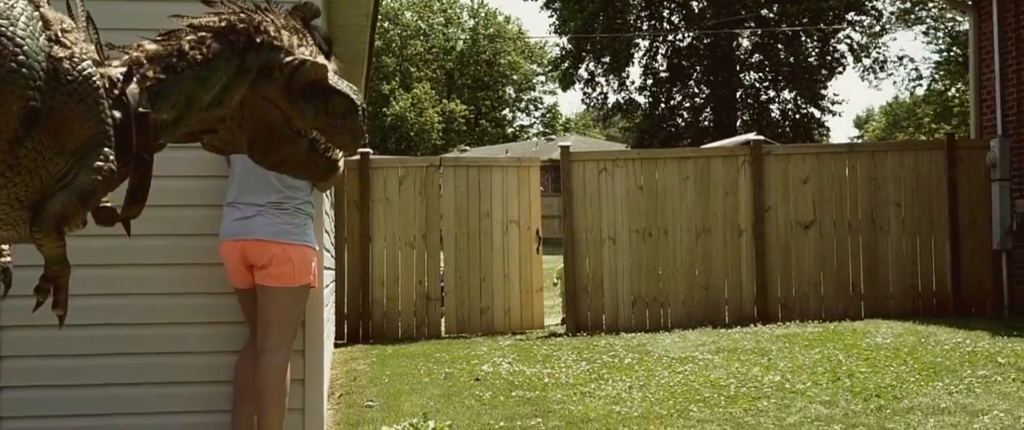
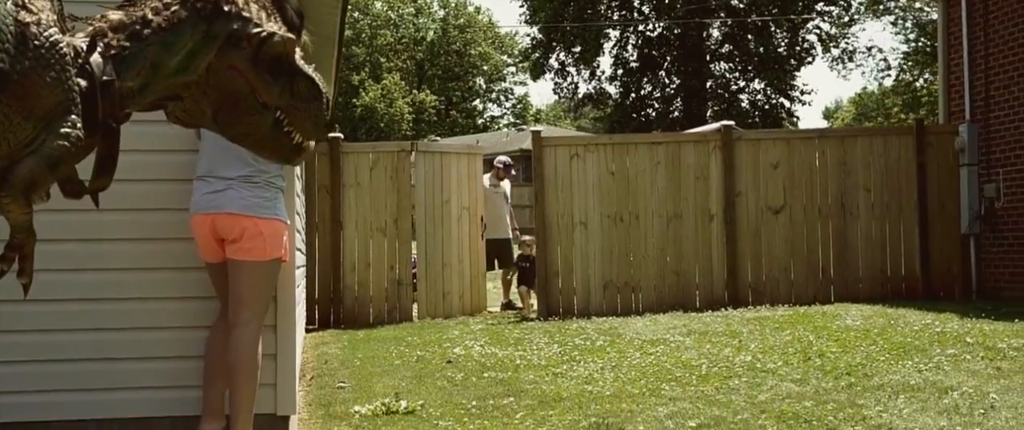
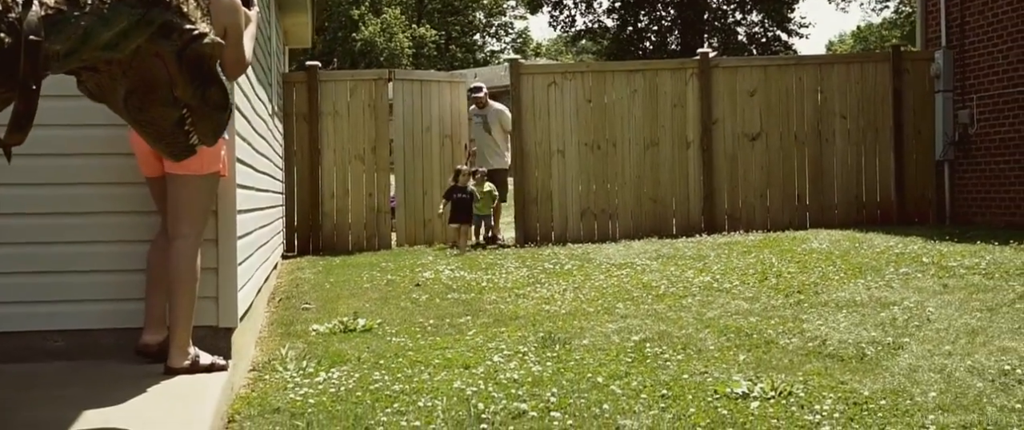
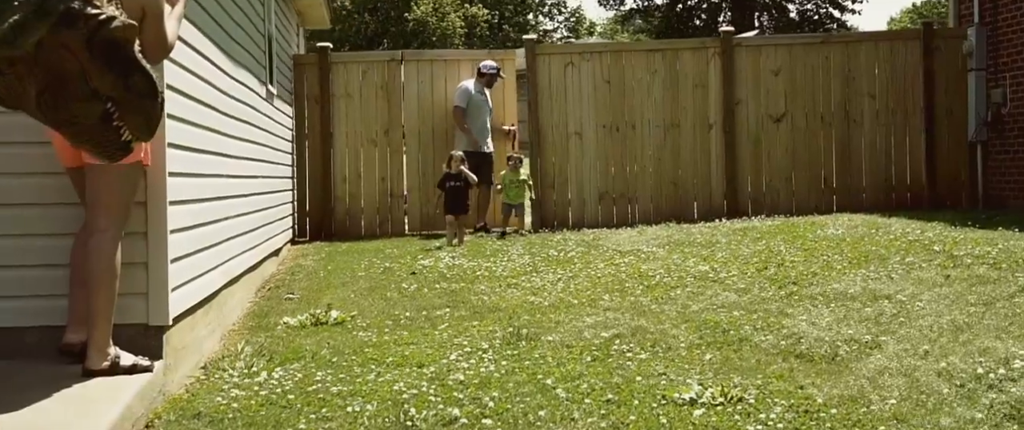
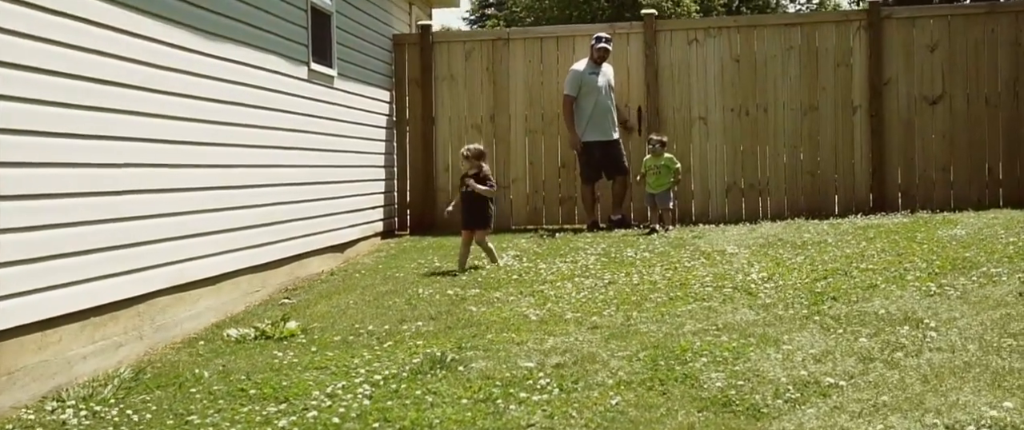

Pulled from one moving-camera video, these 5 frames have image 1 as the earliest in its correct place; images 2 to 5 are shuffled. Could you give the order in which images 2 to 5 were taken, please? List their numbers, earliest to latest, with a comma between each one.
2, 3, 4, 5
